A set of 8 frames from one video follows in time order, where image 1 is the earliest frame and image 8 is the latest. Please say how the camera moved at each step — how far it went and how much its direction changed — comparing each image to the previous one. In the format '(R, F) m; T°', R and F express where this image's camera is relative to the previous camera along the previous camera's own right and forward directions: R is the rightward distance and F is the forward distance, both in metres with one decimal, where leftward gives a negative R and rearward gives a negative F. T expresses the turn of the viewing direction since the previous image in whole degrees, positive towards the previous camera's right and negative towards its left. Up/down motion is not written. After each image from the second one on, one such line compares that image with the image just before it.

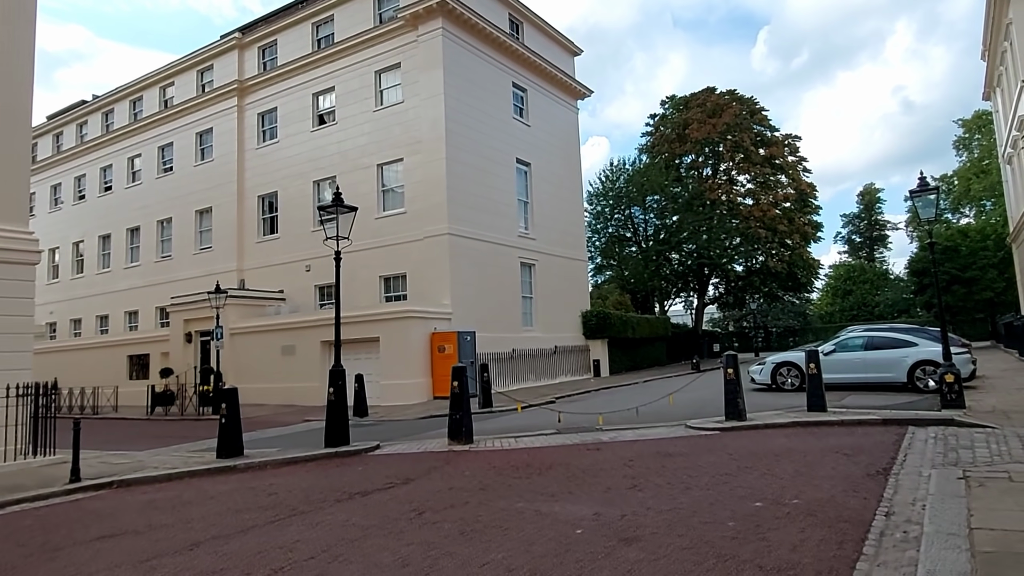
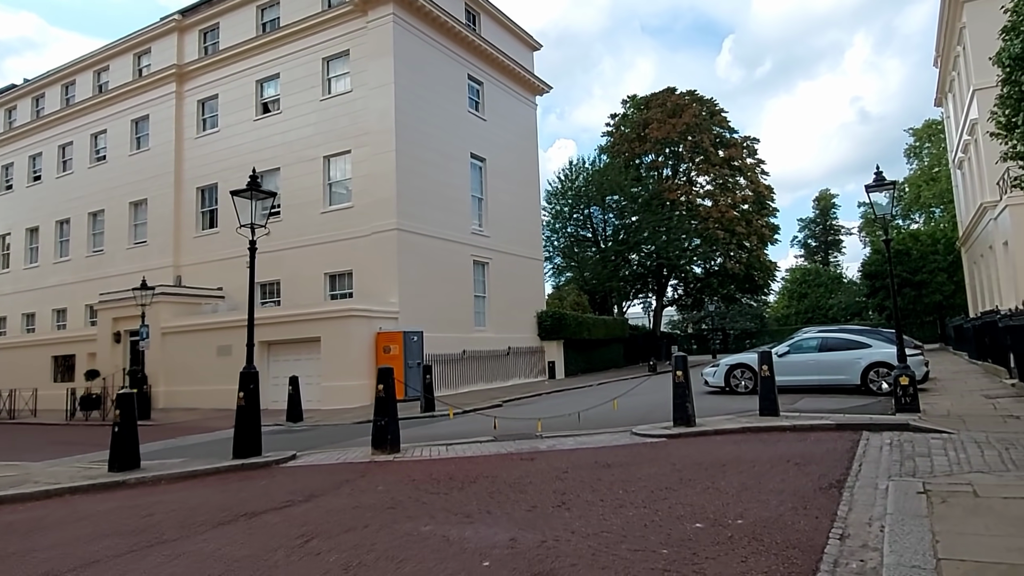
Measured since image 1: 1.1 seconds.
(+0.4, +0.8) m; +3°
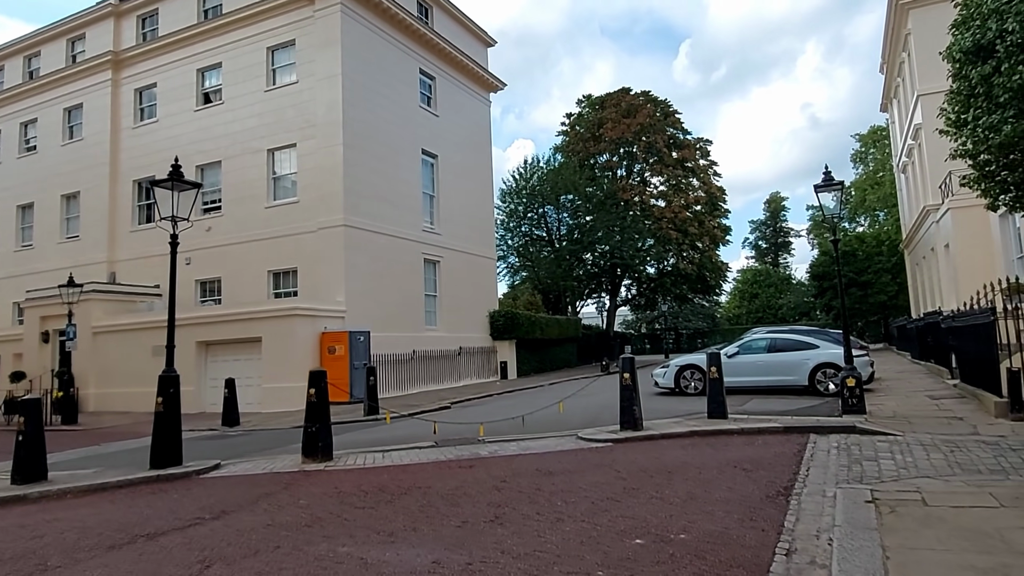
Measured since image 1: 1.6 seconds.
(+0.2, +0.4) m; +4°
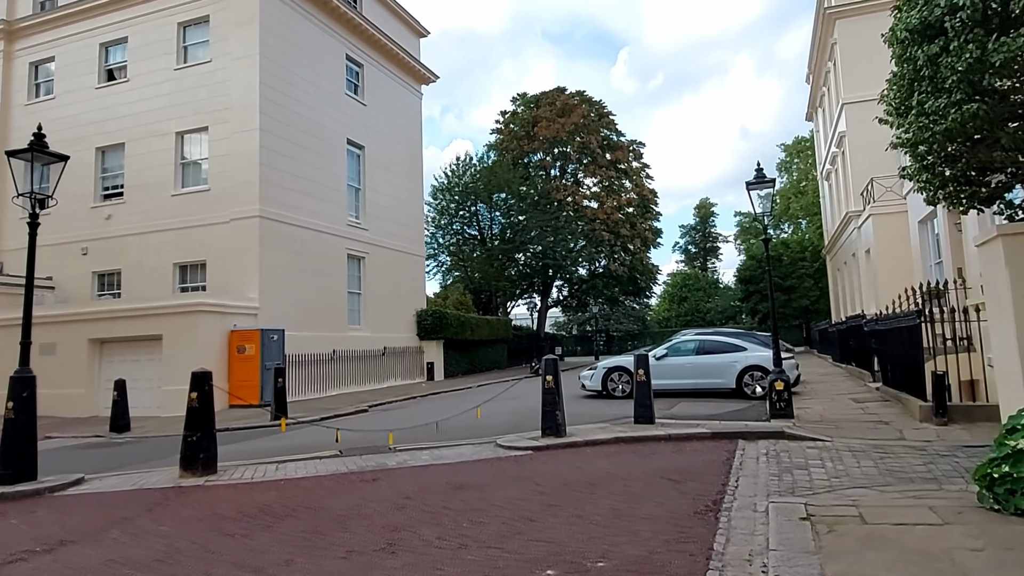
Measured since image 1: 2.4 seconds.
(+0.3, +0.7) m; +5°
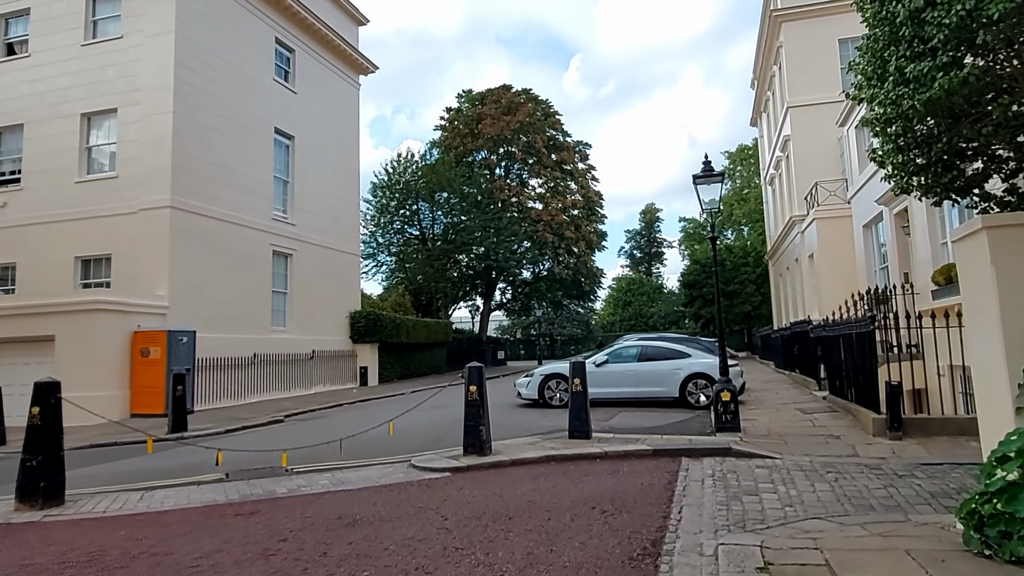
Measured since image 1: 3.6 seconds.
(+0.3, +1.0) m; +4°
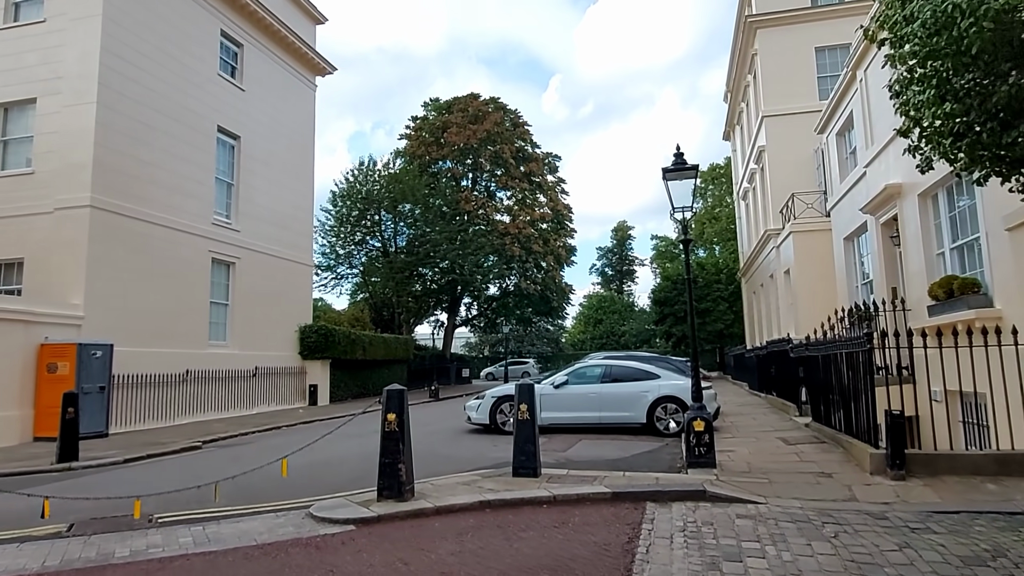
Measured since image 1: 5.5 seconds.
(+0.4, +1.4) m; +2°
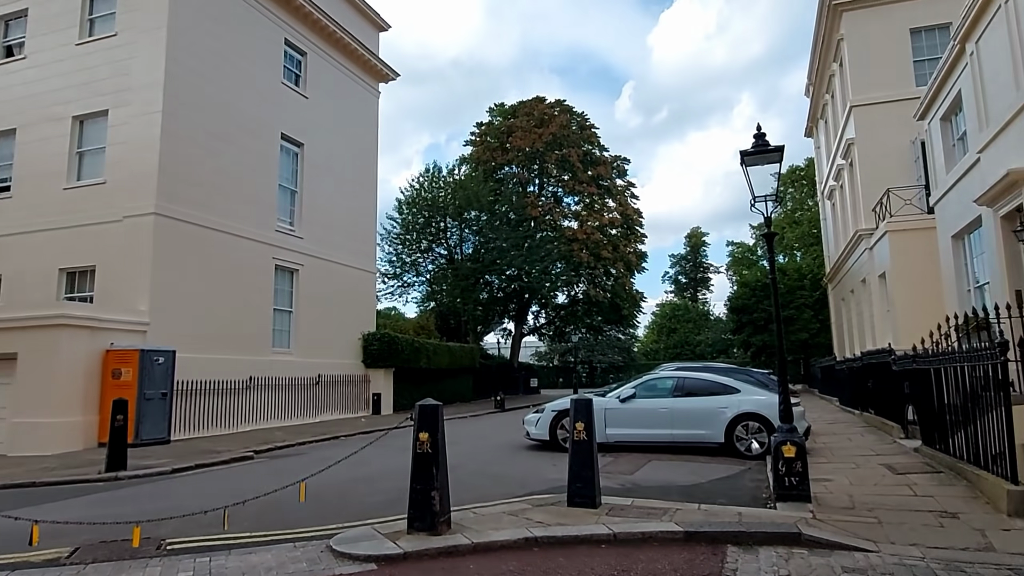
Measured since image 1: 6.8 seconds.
(+0.2, +0.9) m; -6°
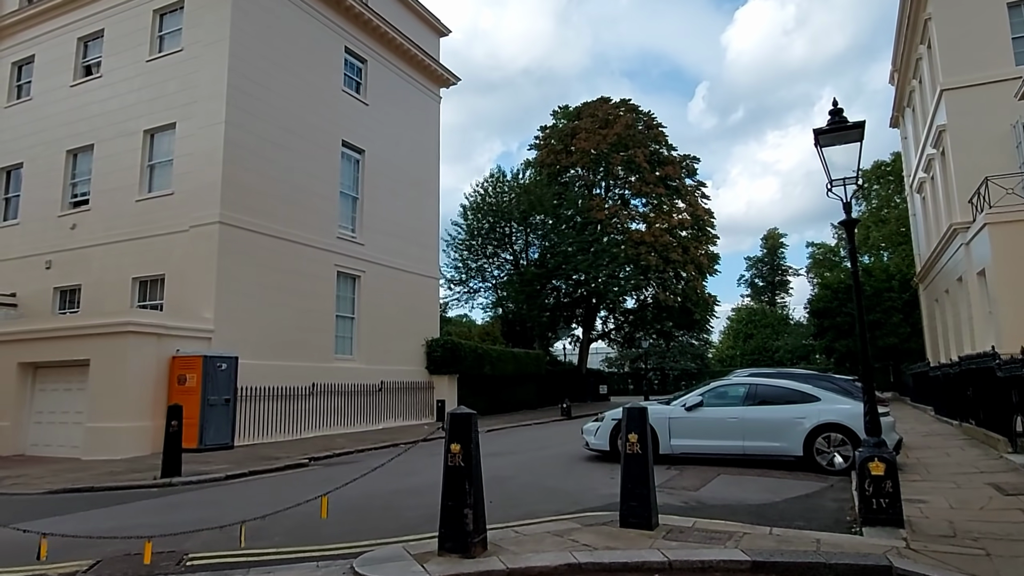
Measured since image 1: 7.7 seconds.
(+0.2, +0.6) m; -6°
